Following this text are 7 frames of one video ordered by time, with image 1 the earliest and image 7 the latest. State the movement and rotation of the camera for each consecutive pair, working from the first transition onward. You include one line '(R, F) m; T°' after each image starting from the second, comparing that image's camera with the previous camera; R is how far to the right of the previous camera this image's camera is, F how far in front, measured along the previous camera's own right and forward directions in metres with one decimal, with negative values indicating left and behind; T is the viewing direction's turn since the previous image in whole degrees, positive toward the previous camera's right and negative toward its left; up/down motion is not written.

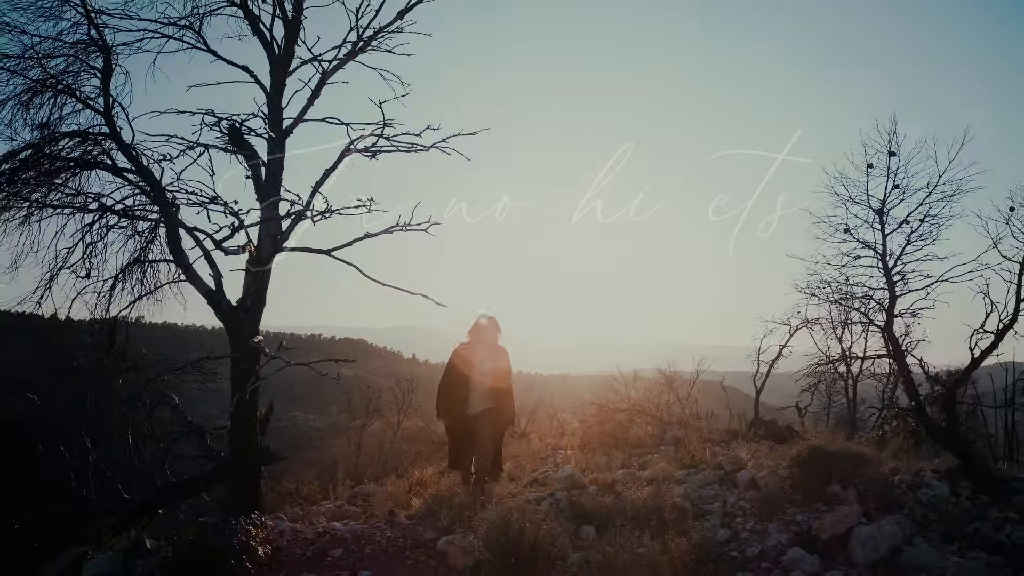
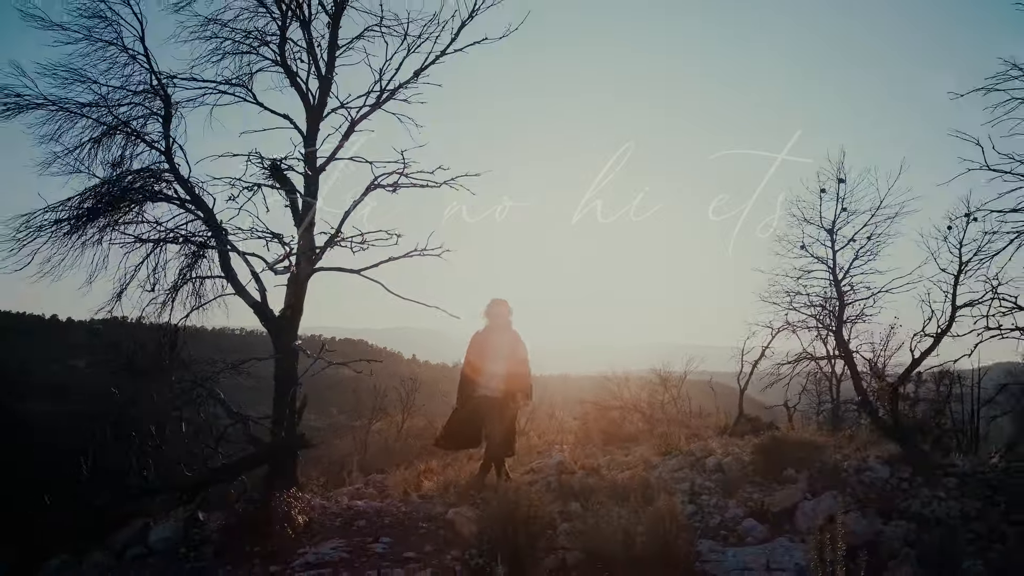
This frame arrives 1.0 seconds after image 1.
(0.0, -0.9) m; 0°
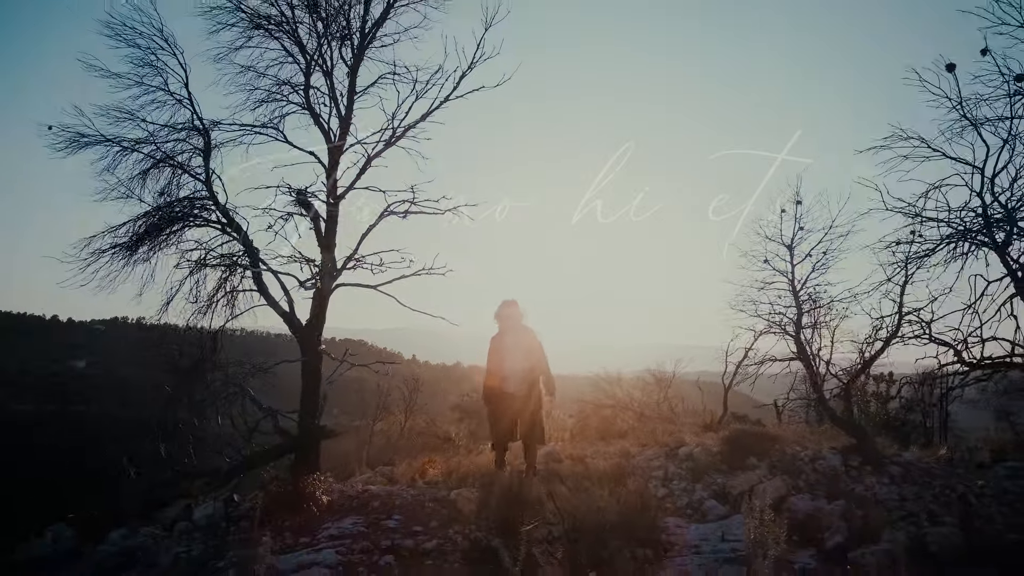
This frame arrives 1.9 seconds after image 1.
(+0.1, -0.9) m; 0°
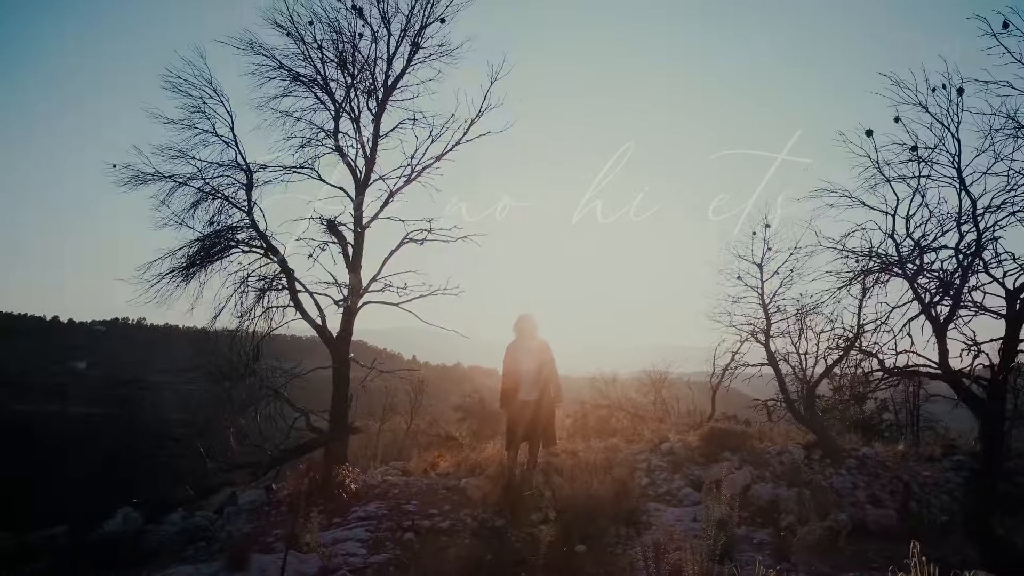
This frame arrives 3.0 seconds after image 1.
(0.0, -1.1) m; 0°
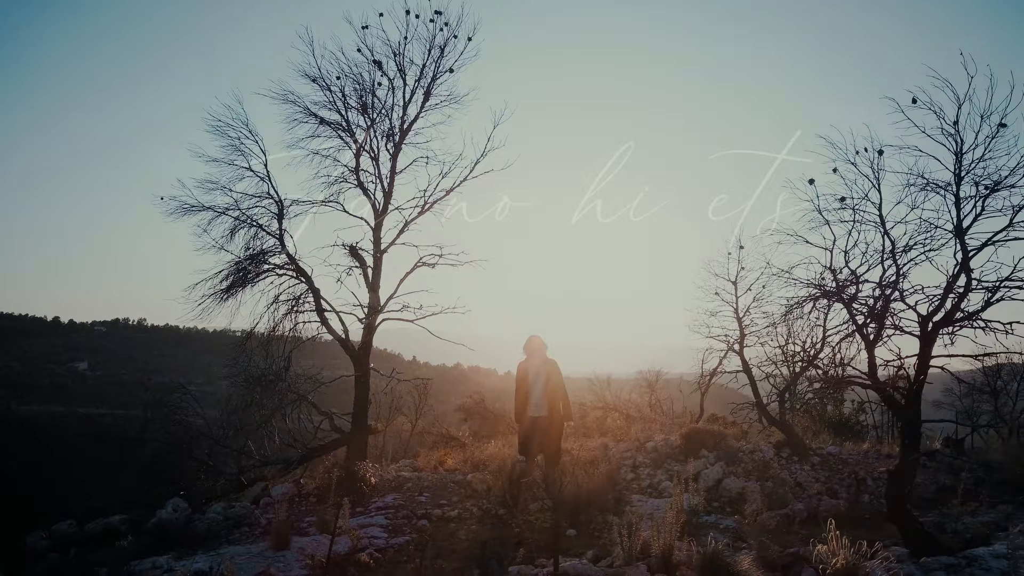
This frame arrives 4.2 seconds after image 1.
(0.0, -1.1) m; 0°
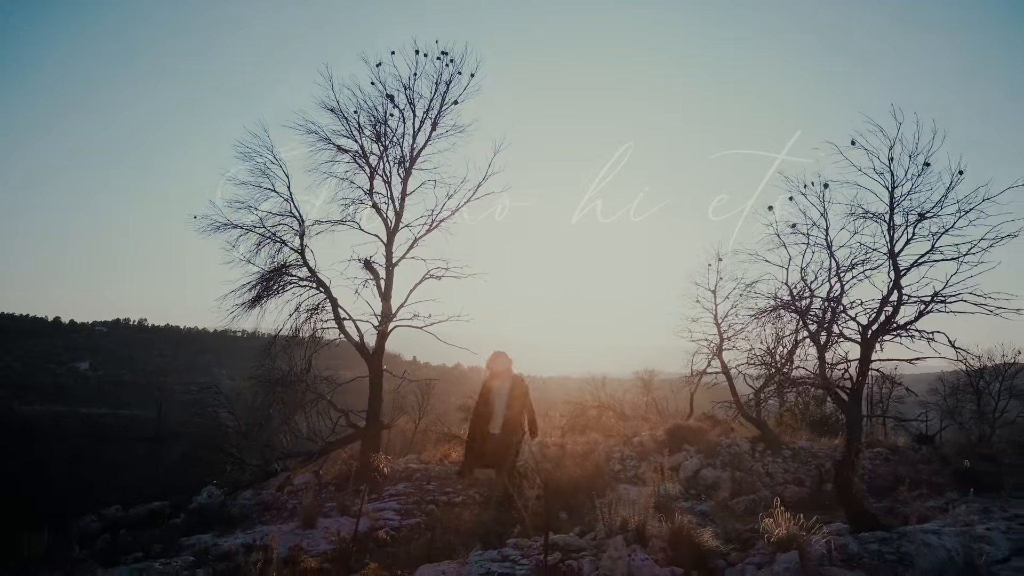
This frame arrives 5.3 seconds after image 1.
(0.0, -1.0) m; 0°
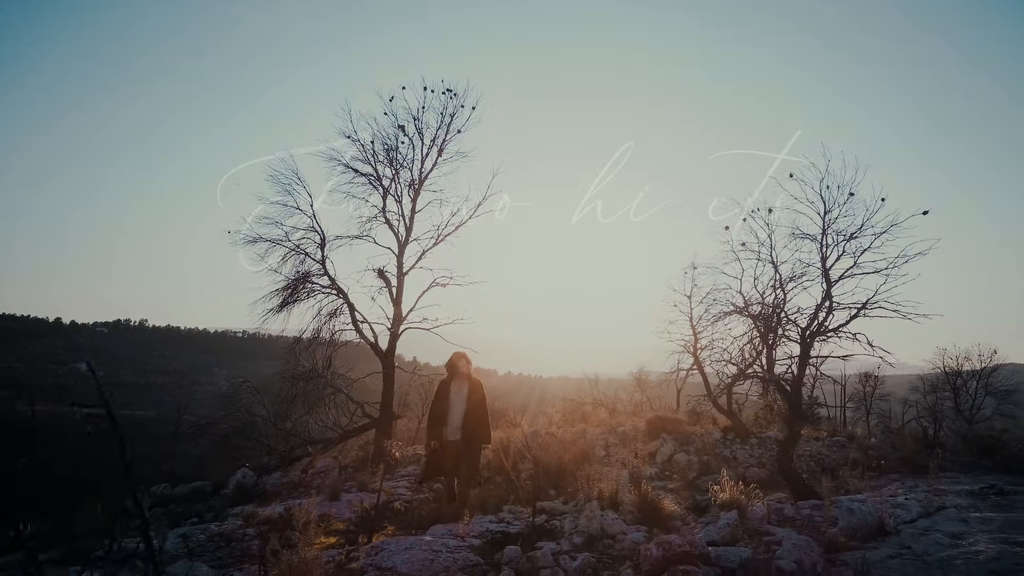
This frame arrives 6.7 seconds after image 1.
(+0.1, -1.4) m; 0°
